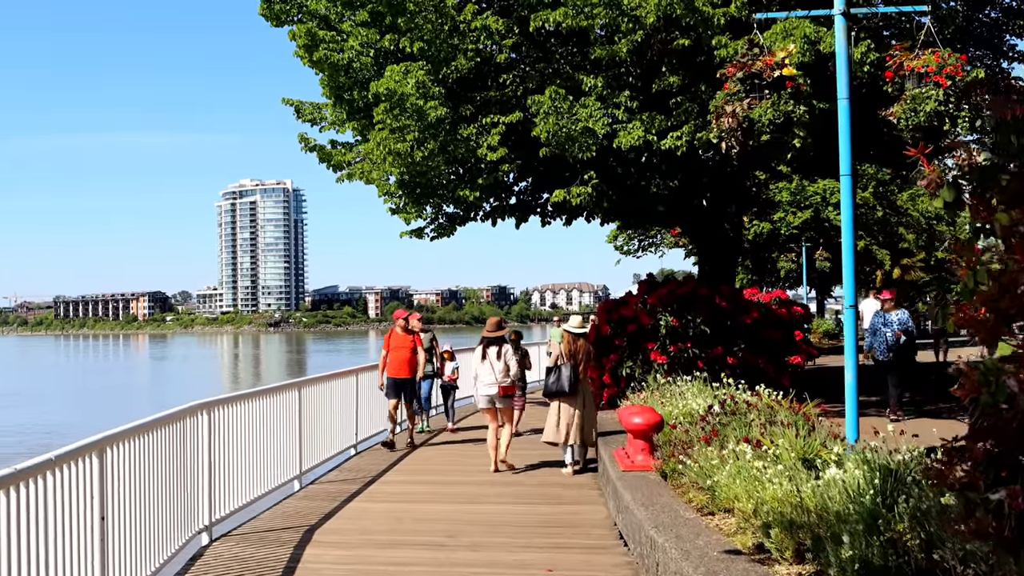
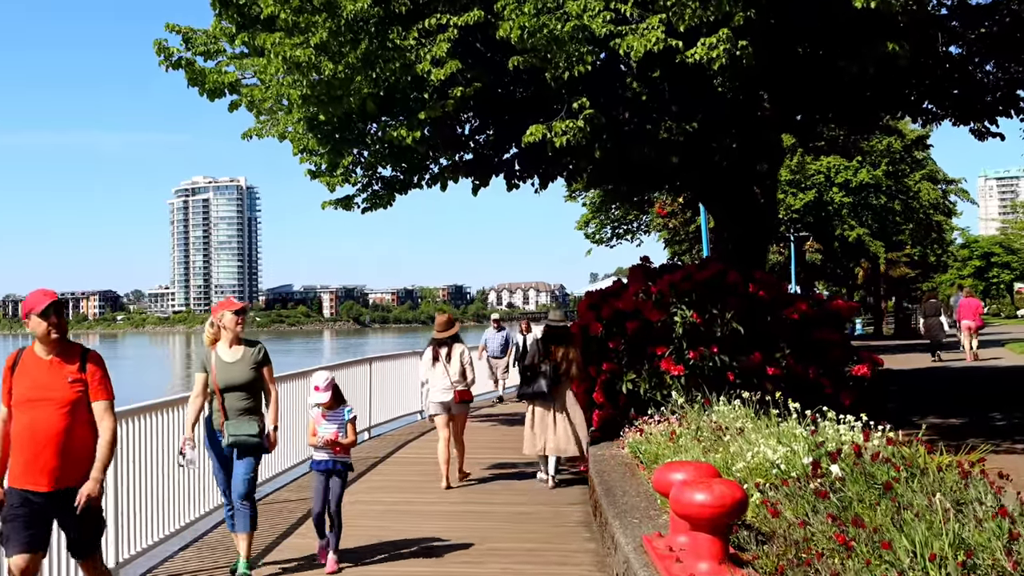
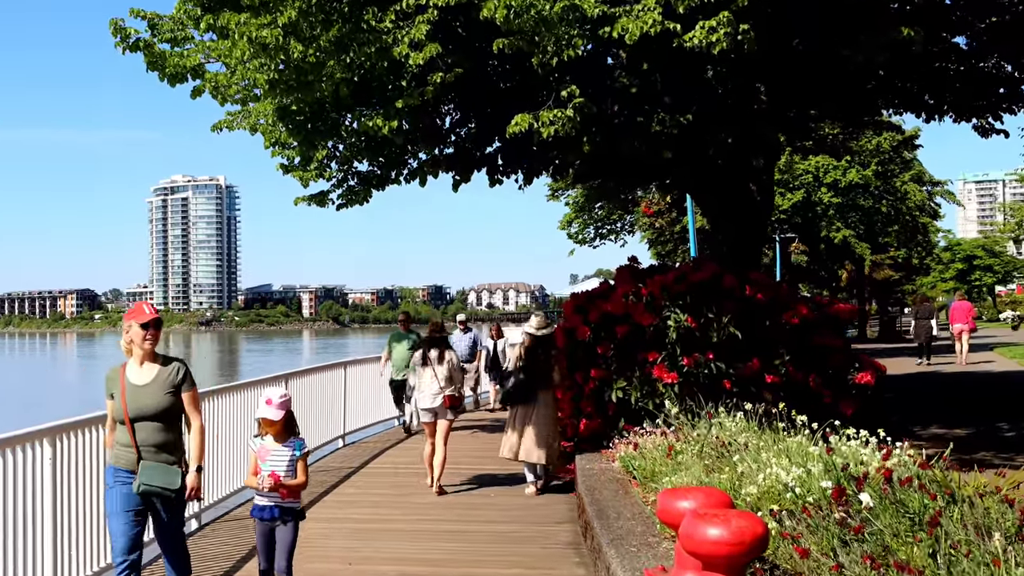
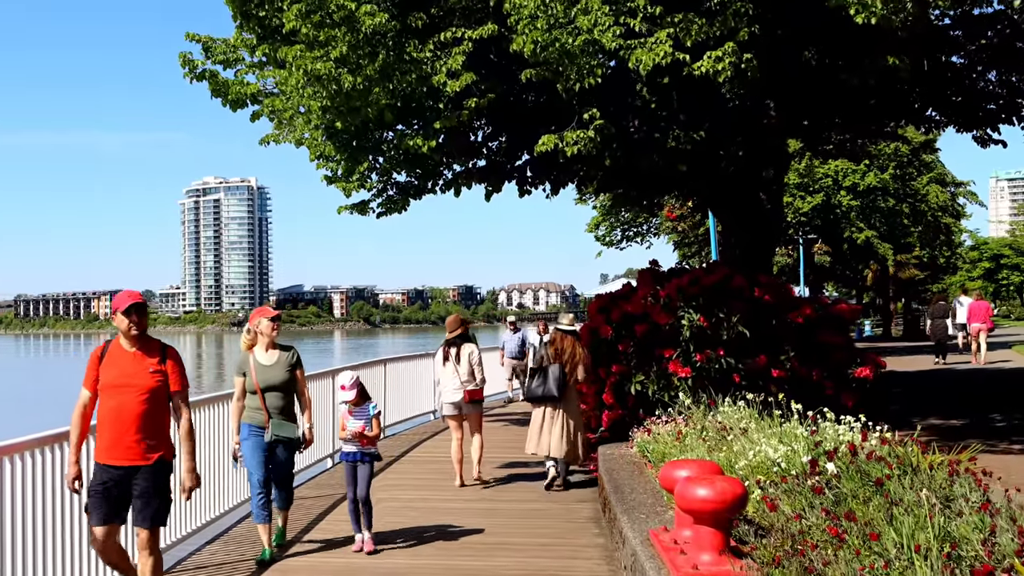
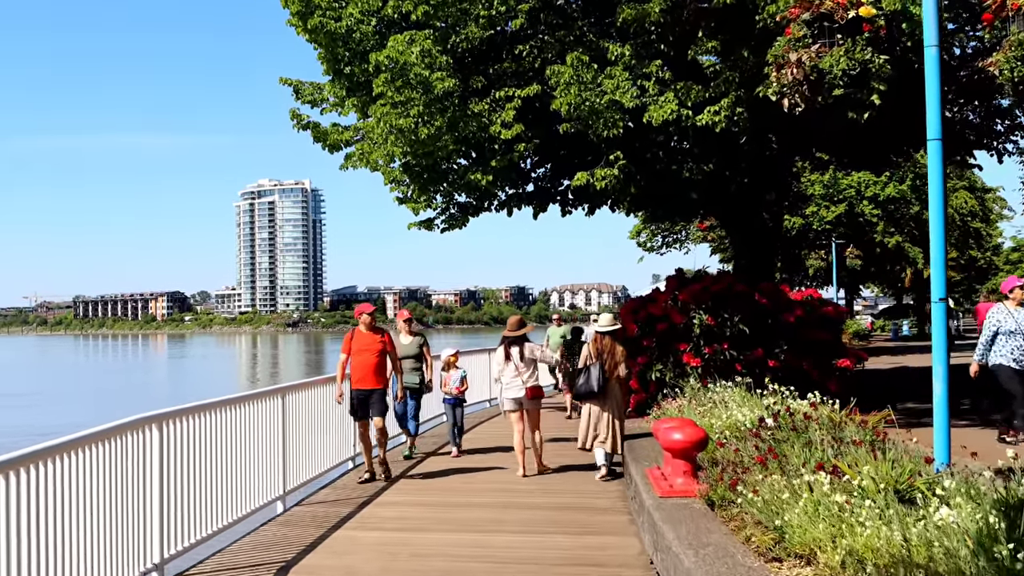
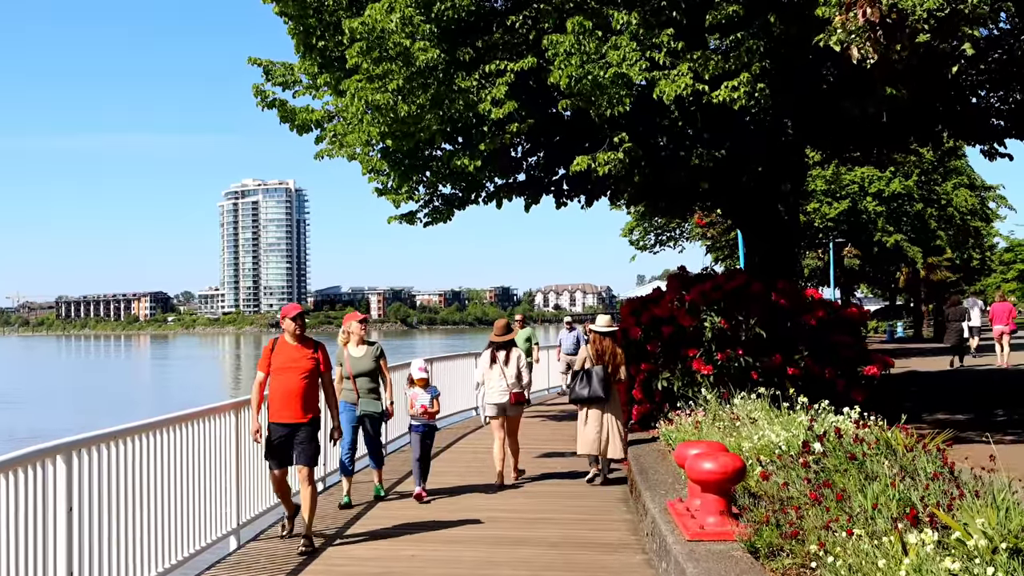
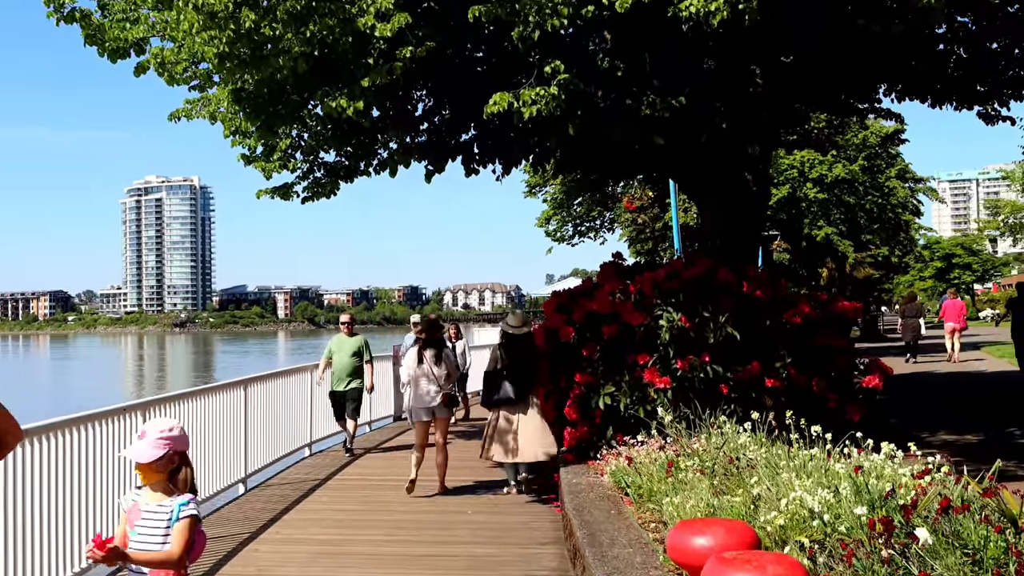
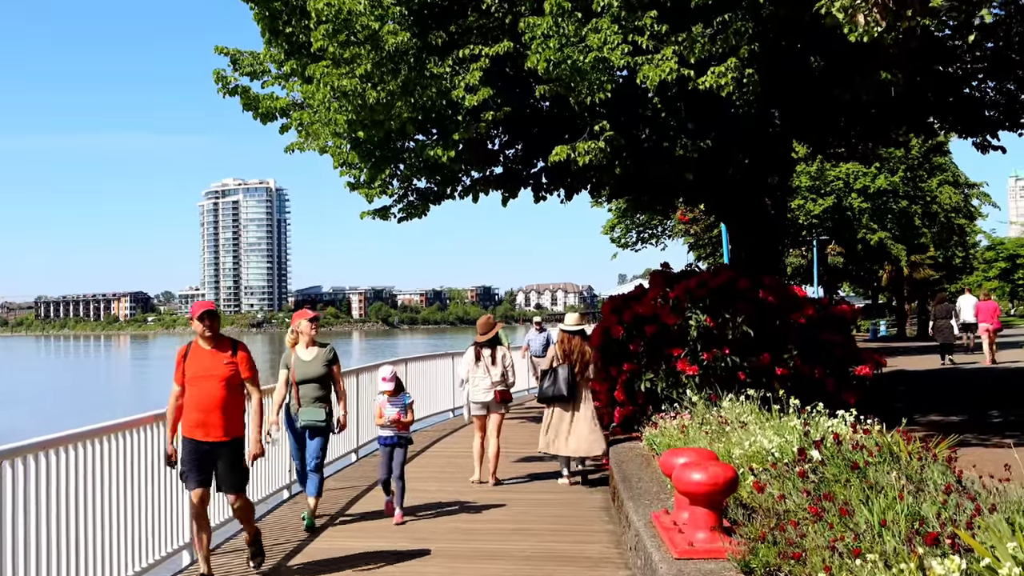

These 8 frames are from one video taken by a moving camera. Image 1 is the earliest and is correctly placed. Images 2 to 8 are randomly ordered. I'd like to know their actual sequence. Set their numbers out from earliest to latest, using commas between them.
5, 6, 8, 4, 2, 3, 7
